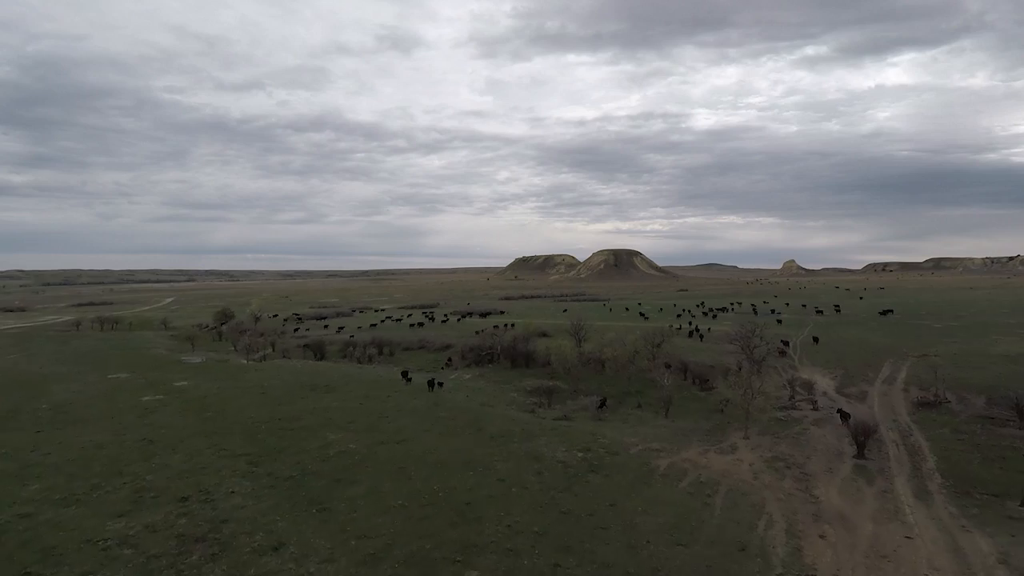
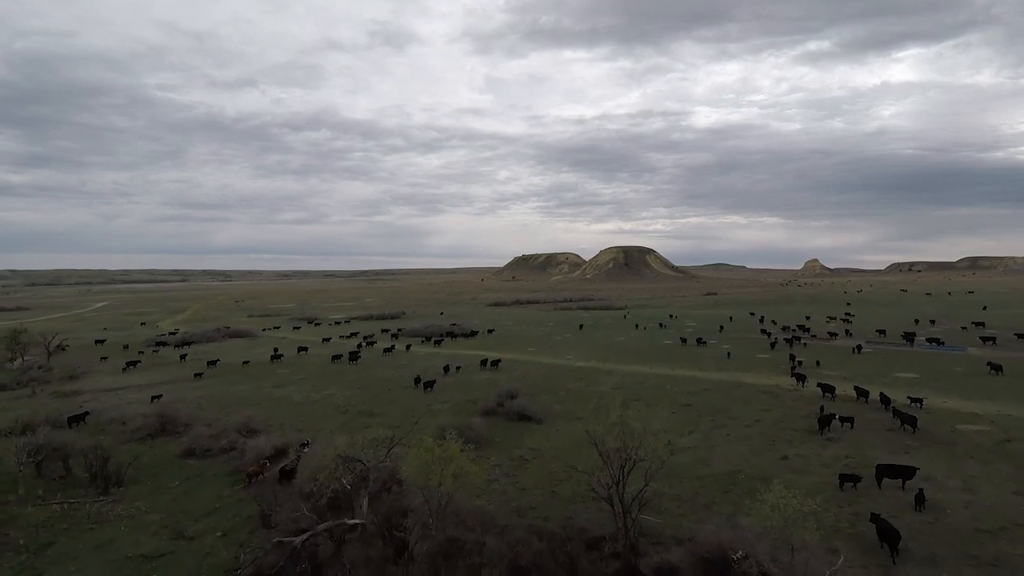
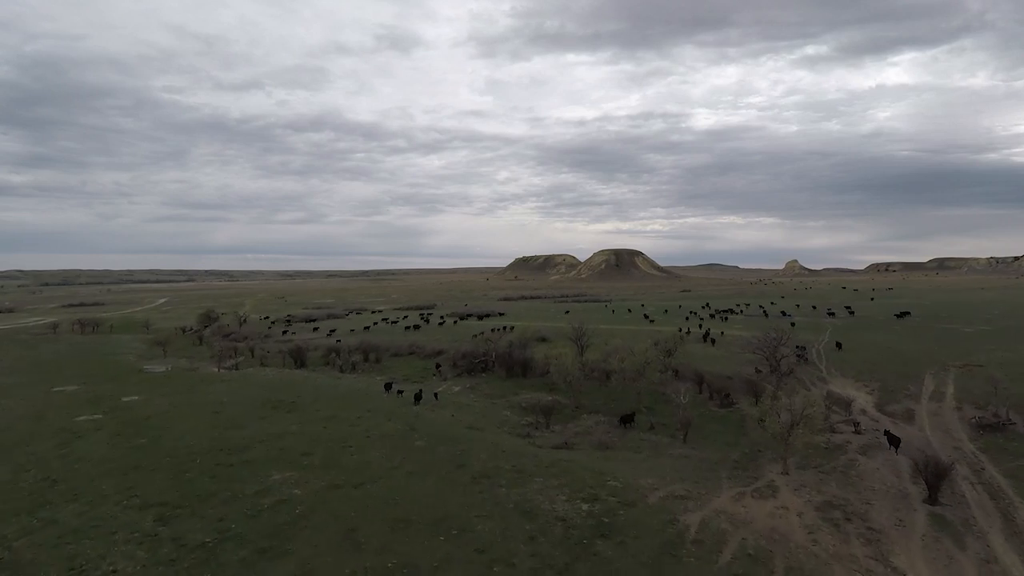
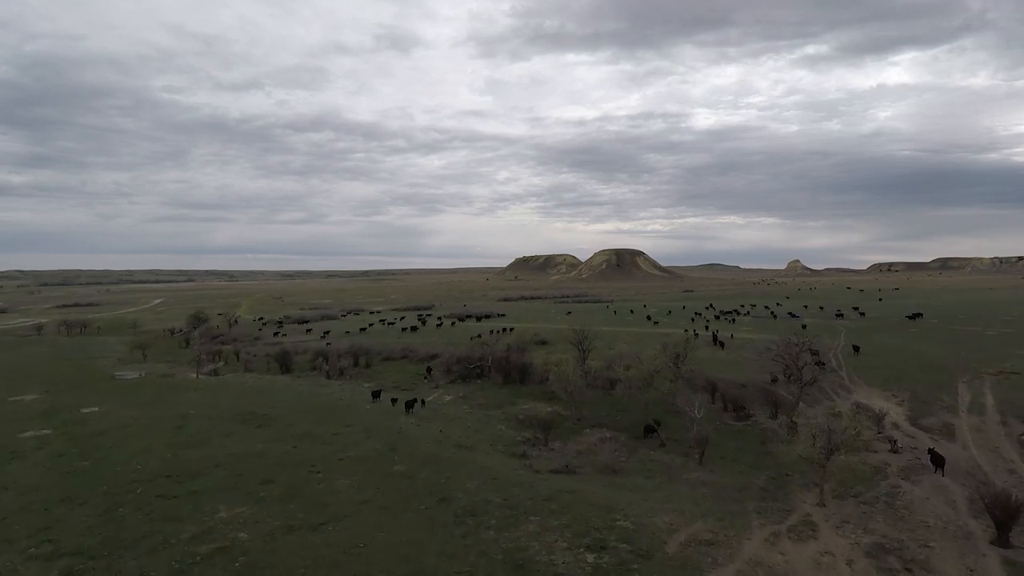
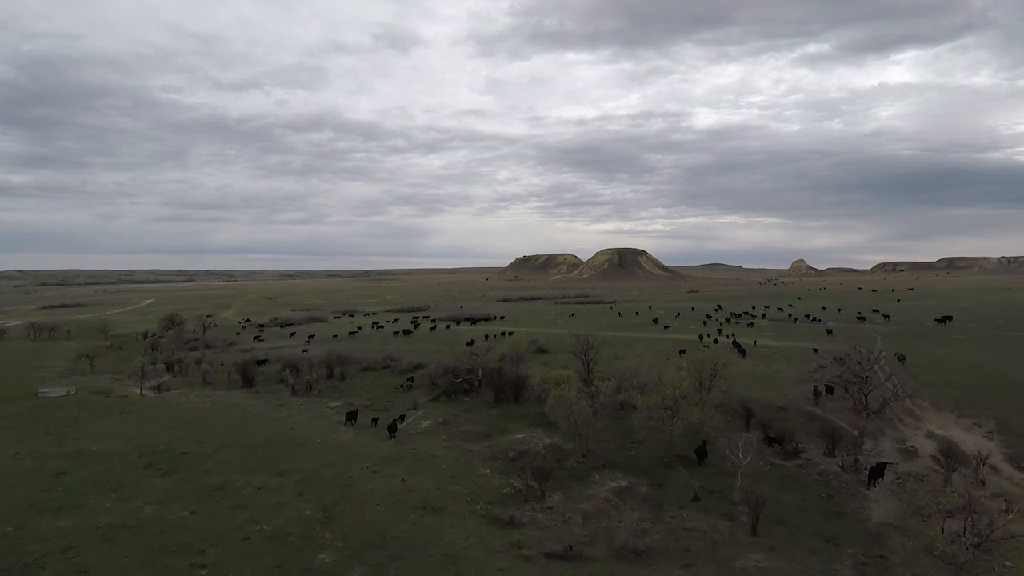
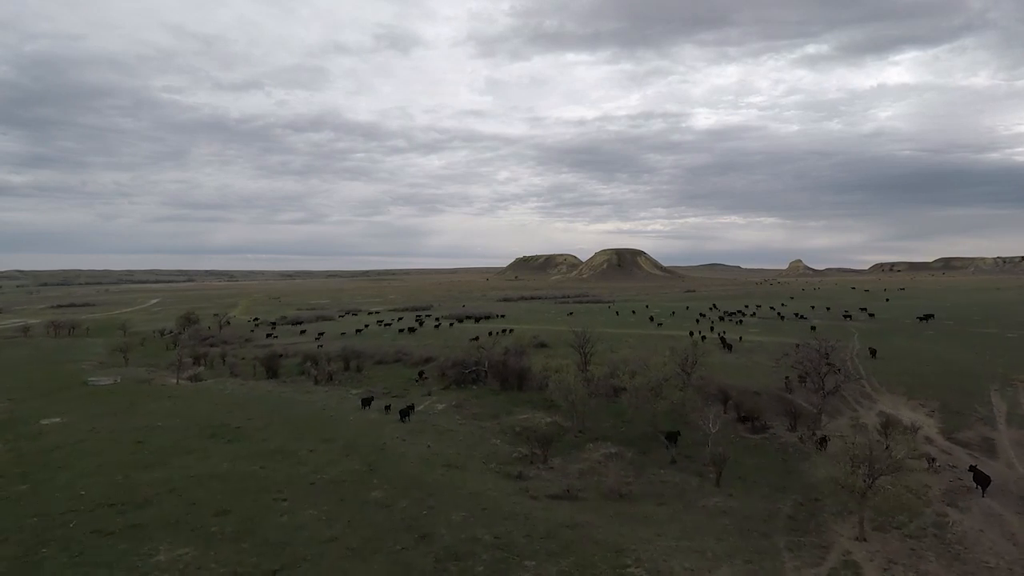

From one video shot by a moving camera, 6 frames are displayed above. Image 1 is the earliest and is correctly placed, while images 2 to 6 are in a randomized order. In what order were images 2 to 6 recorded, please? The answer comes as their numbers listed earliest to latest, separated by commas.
3, 4, 6, 5, 2
